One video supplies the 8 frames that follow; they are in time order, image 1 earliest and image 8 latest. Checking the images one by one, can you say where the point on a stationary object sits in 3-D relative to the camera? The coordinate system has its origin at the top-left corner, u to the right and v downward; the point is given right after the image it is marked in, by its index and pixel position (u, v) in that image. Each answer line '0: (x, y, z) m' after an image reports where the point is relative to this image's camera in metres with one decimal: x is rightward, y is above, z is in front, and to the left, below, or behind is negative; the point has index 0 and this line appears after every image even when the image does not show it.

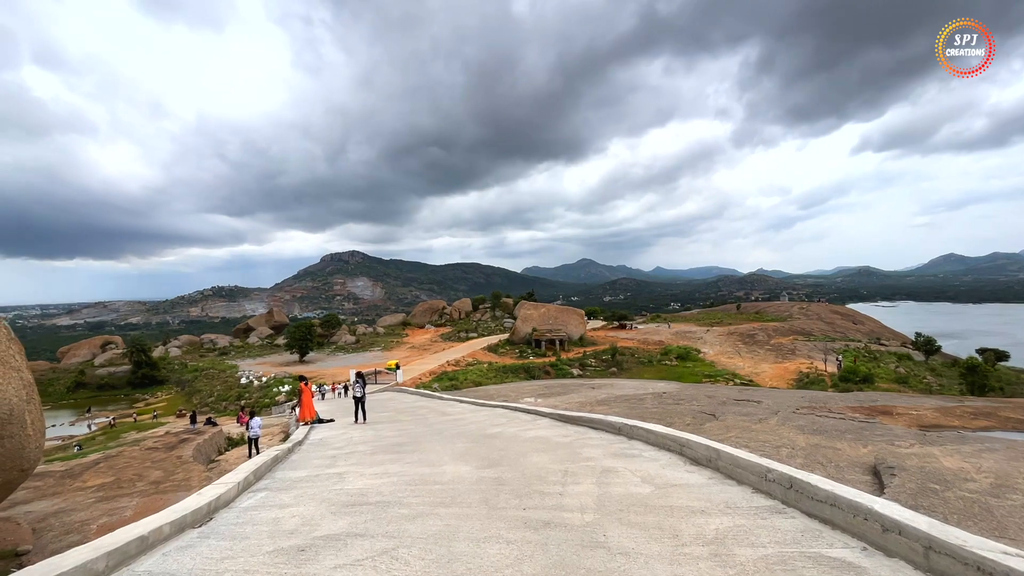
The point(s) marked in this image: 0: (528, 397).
0: (+0.6, -4.0, +17.6) m
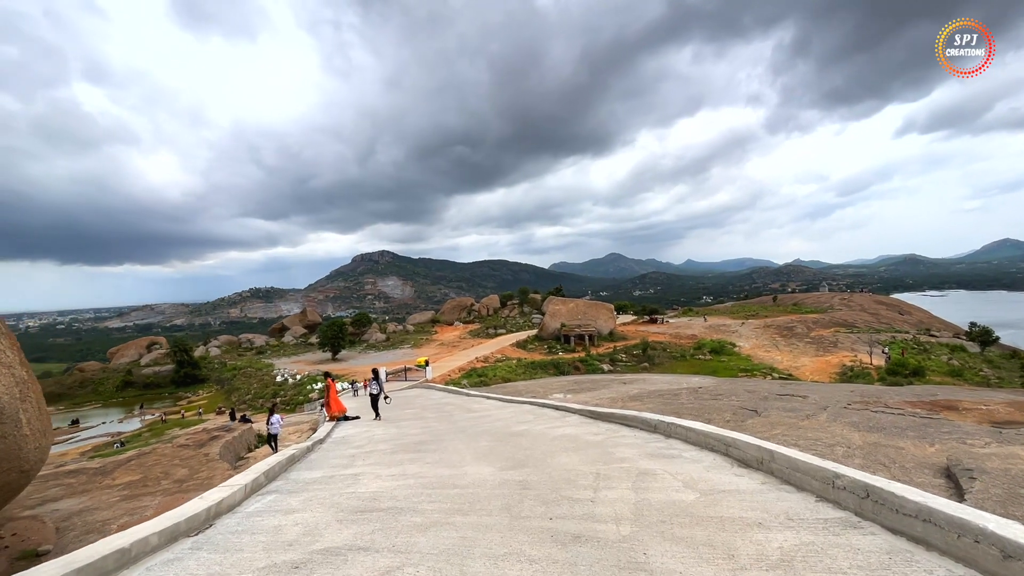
0: (+1.6, -3.8, +17.1) m
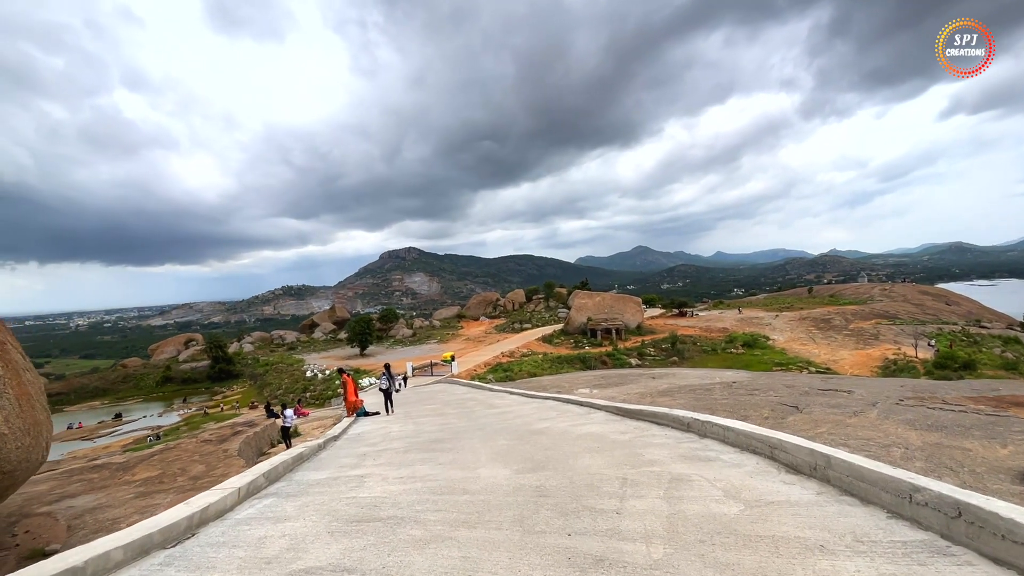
0: (+2.5, -3.5, +16.6) m
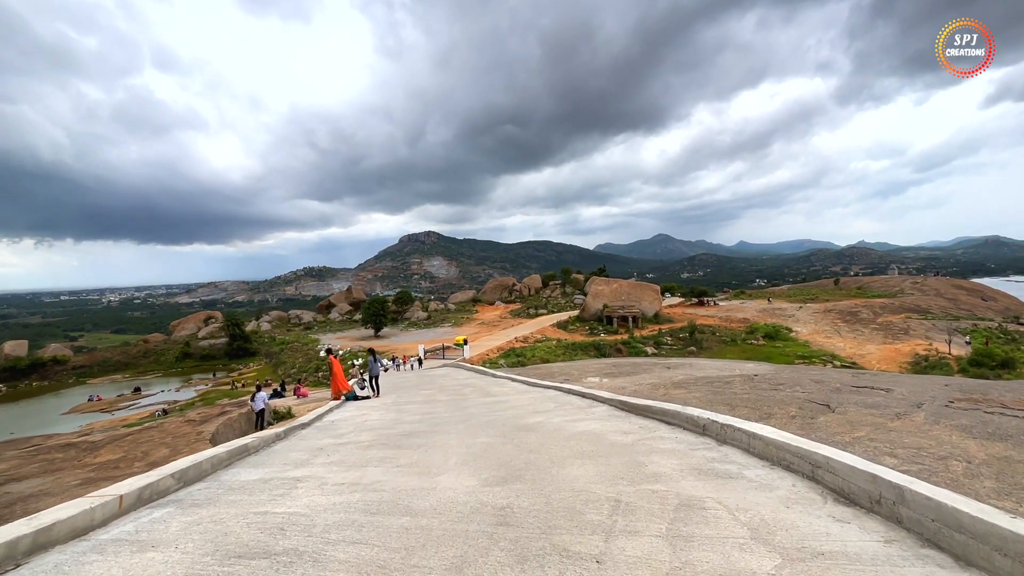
0: (+2.7, -2.9, +15.7) m
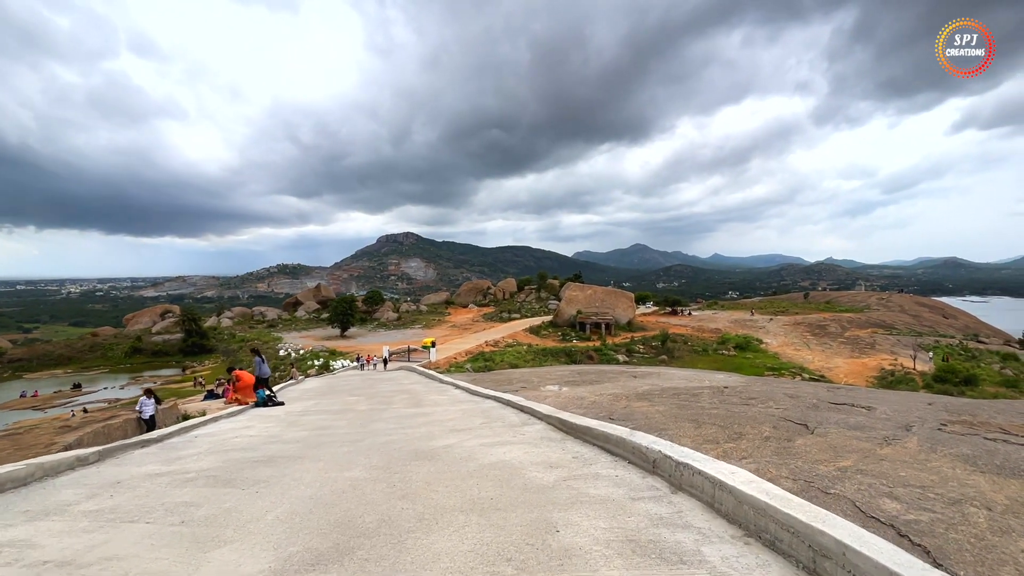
0: (+1.2, -2.9, +14.4) m
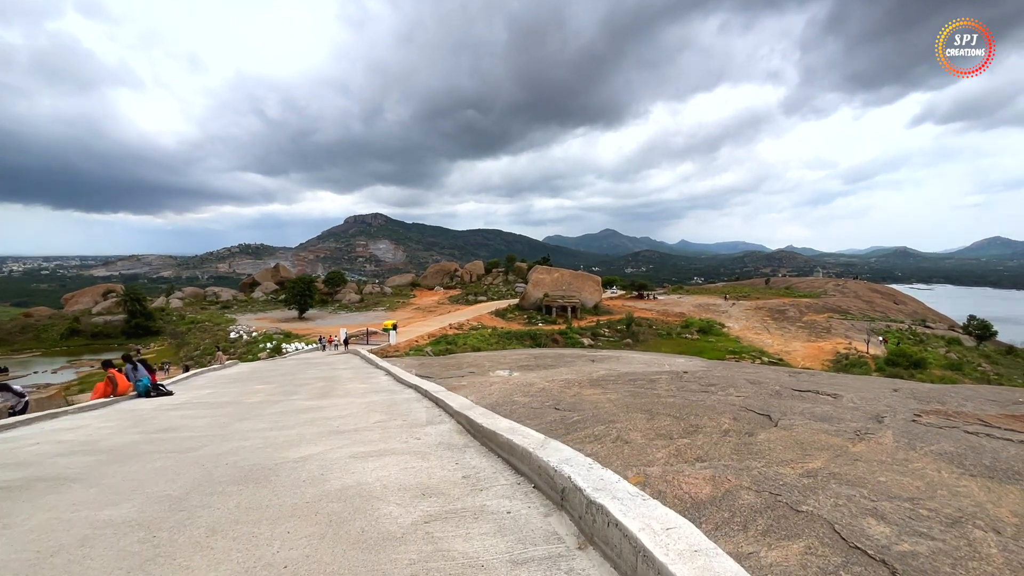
0: (-0.3, -2.3, +13.4) m
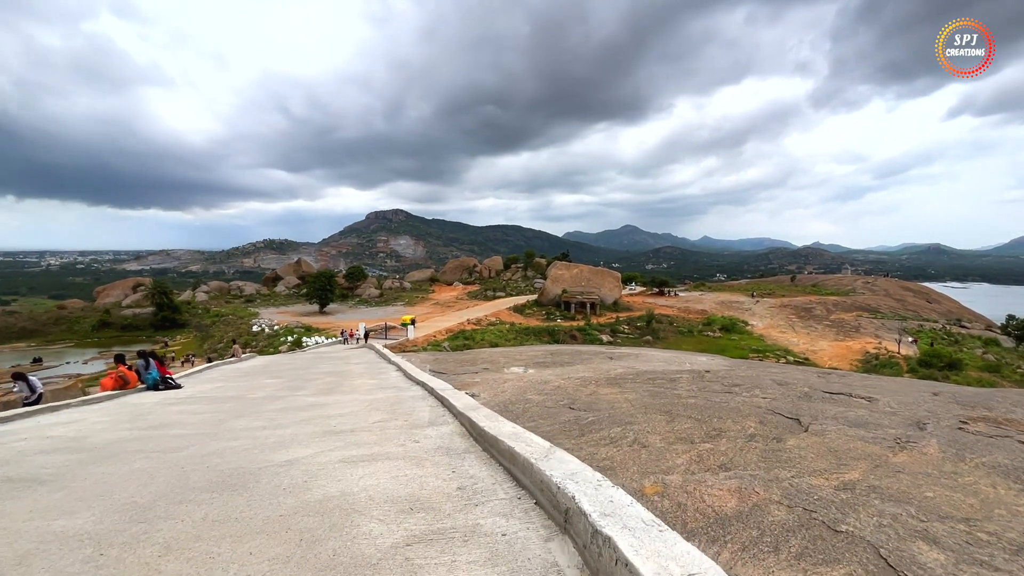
0: (+0.2, -2.1, +13.1) m
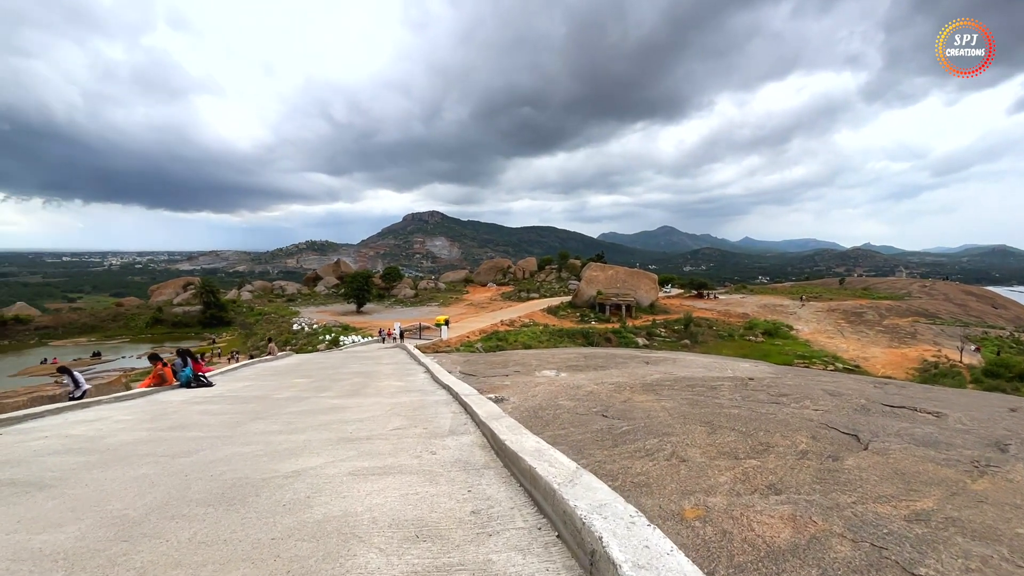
0: (+1.0, -2.2, +12.7) m
